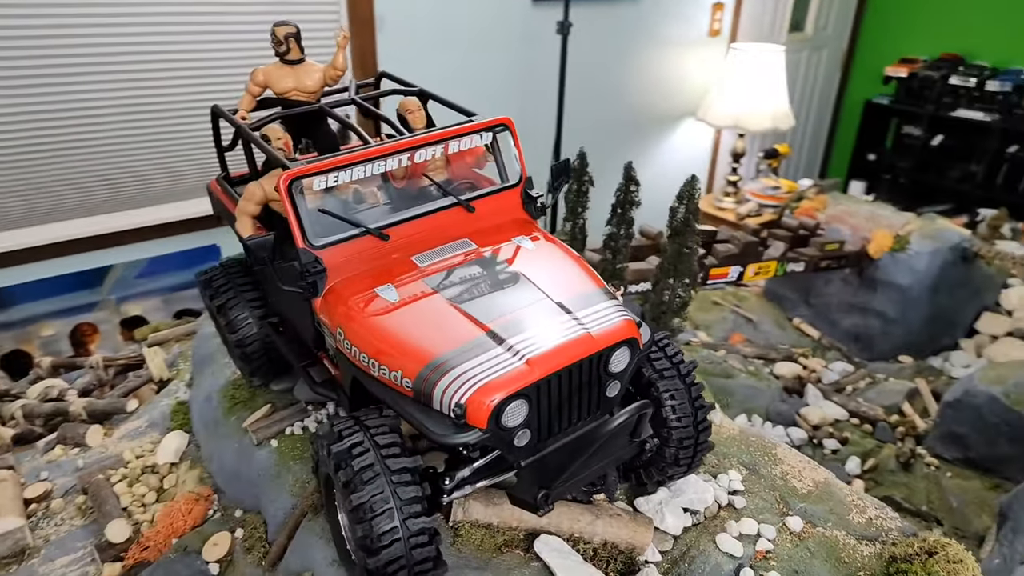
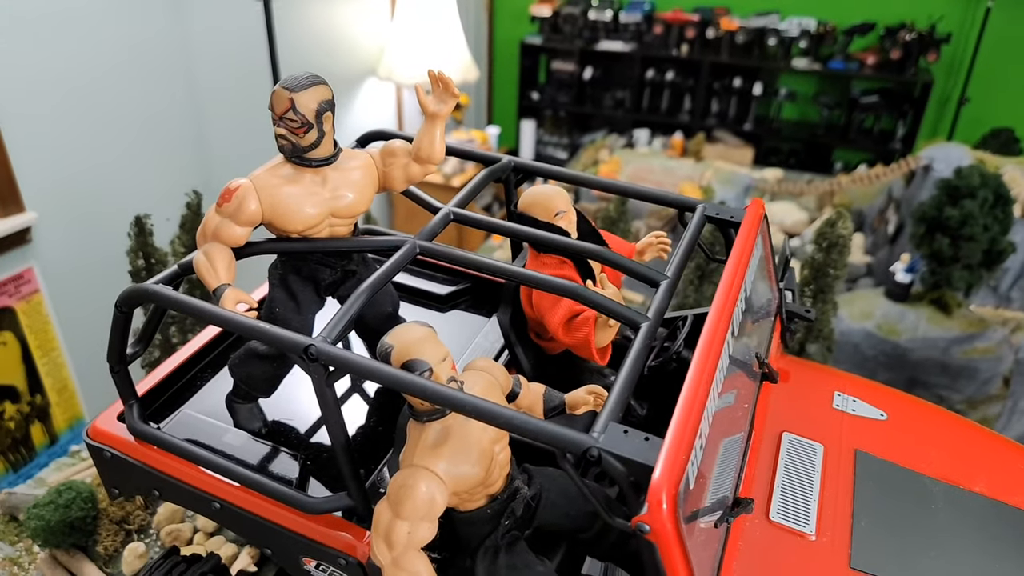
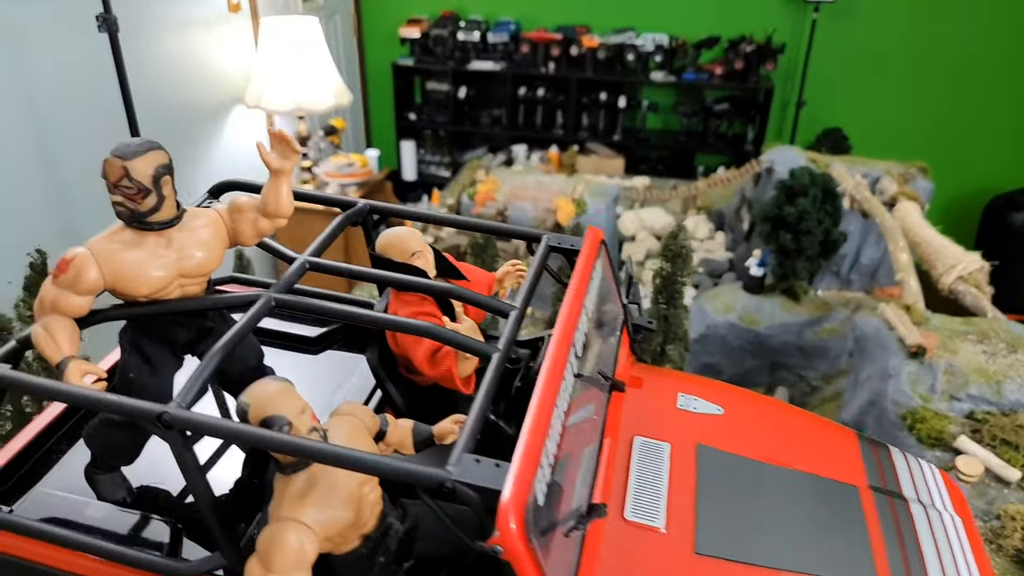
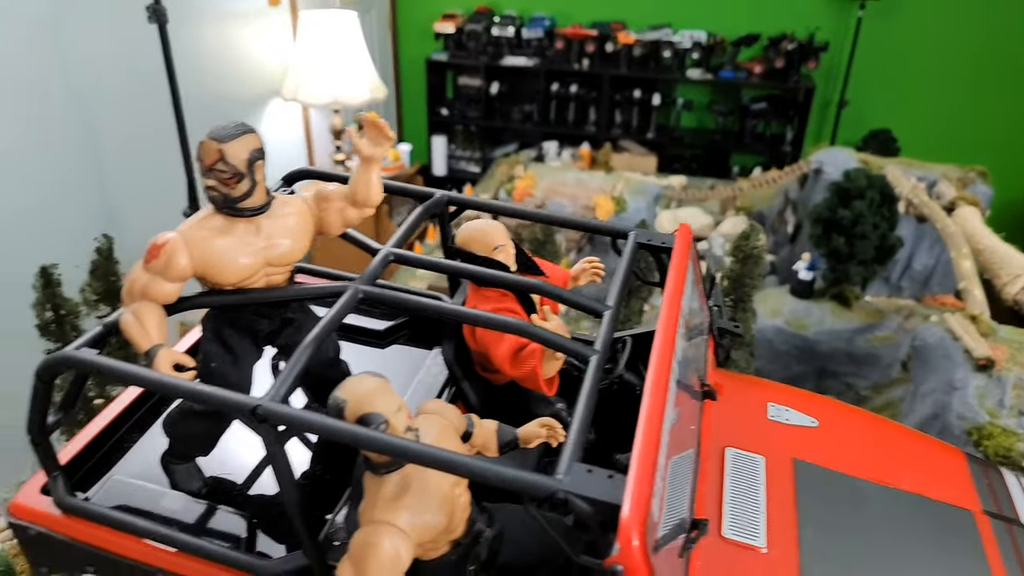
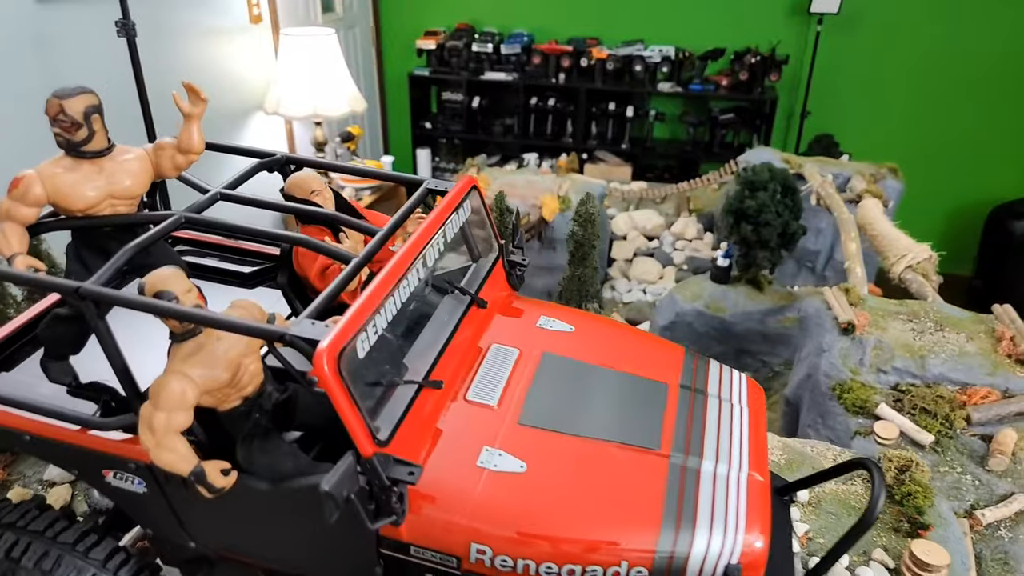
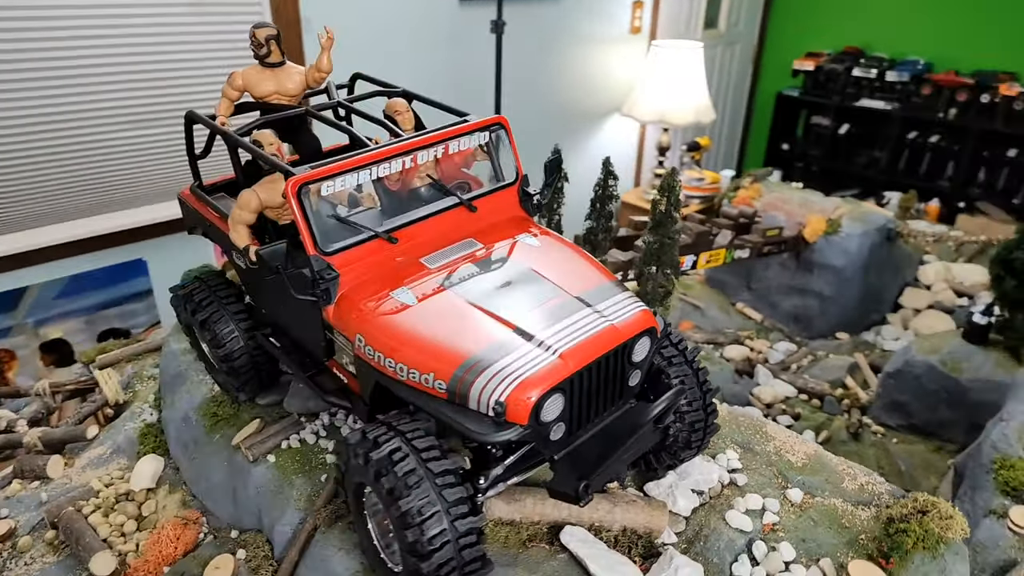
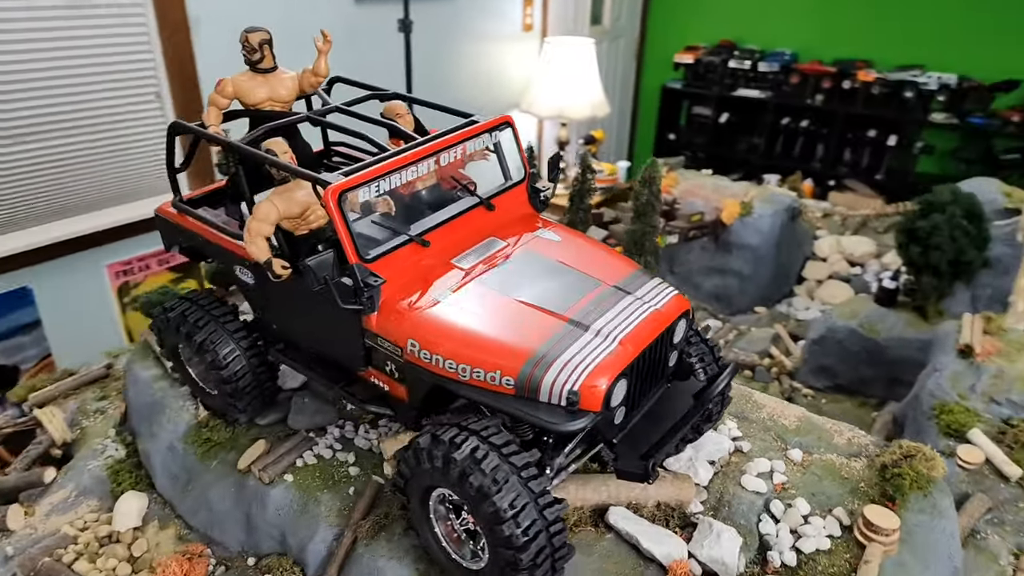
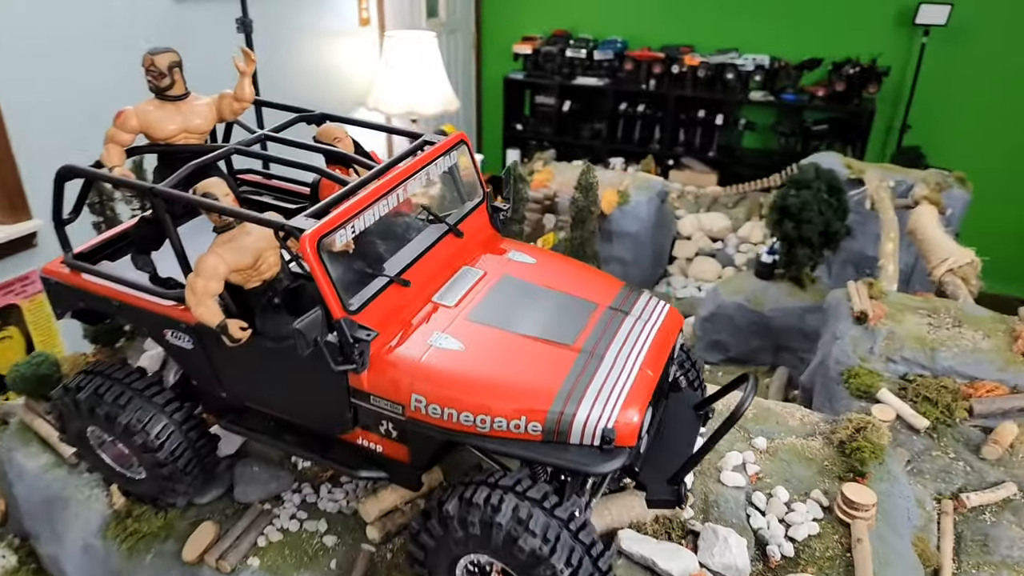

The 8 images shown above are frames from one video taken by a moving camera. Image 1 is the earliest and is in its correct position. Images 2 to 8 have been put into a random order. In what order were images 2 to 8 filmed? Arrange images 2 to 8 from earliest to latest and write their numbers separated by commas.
6, 7, 8, 5, 3, 4, 2
